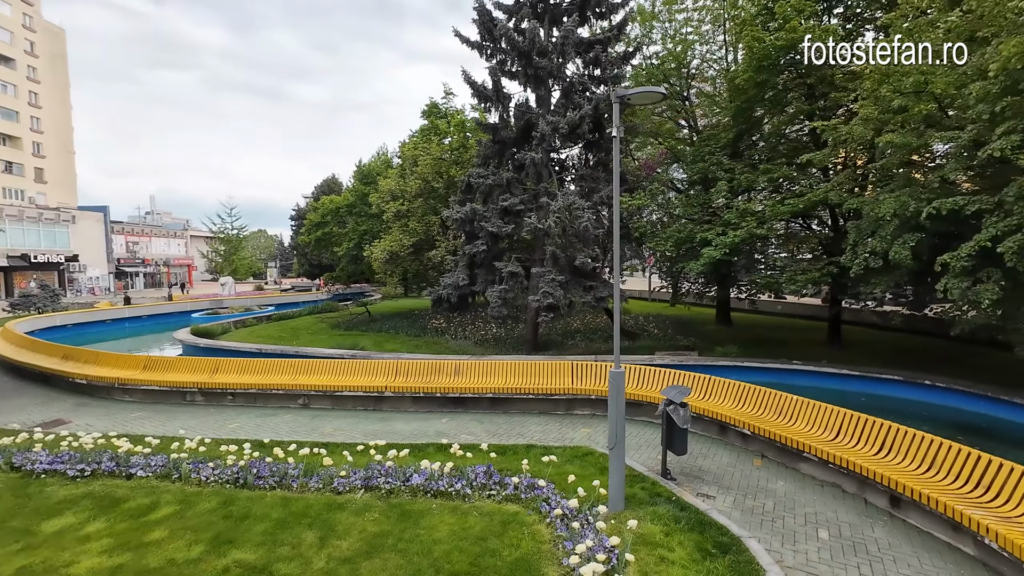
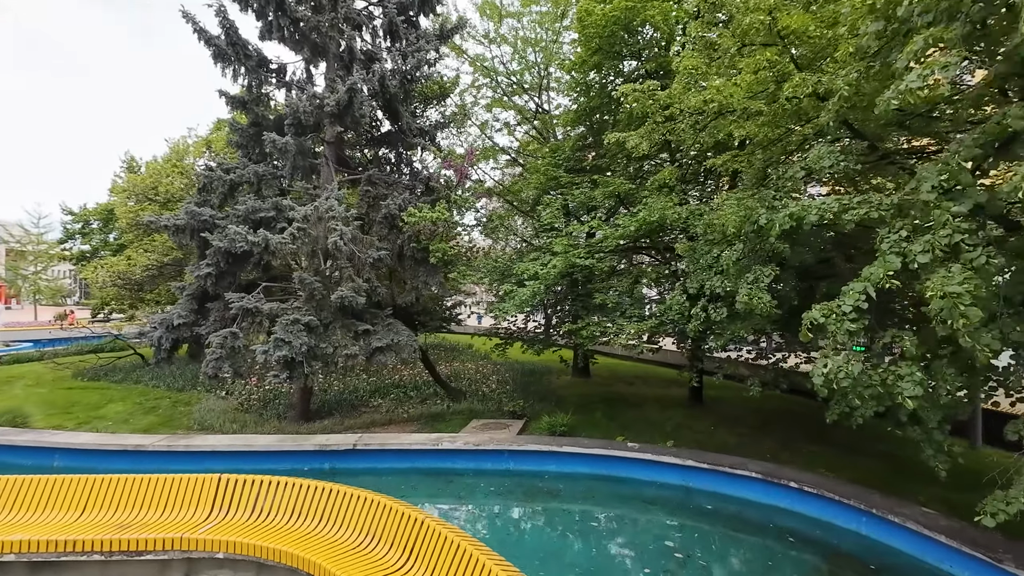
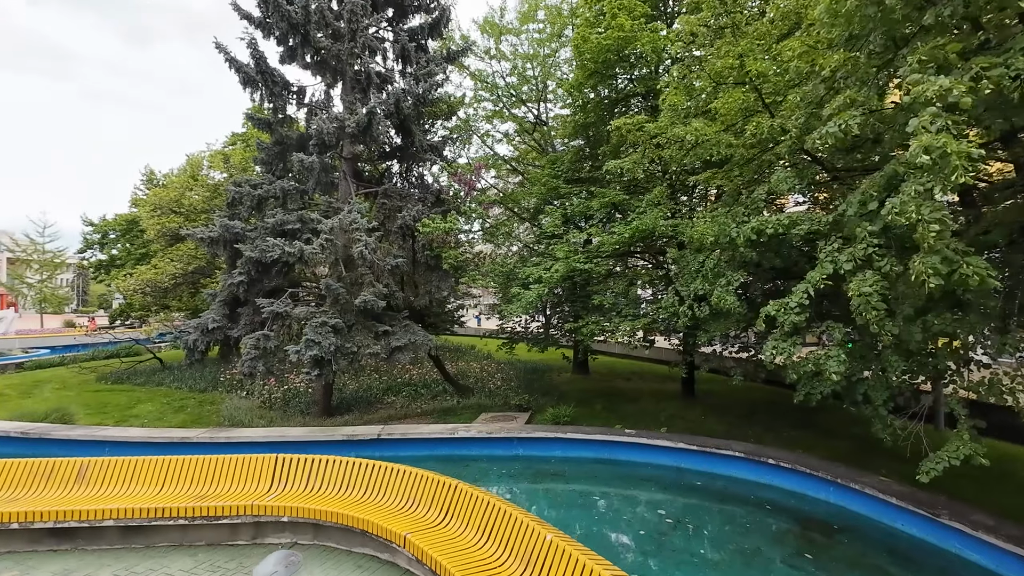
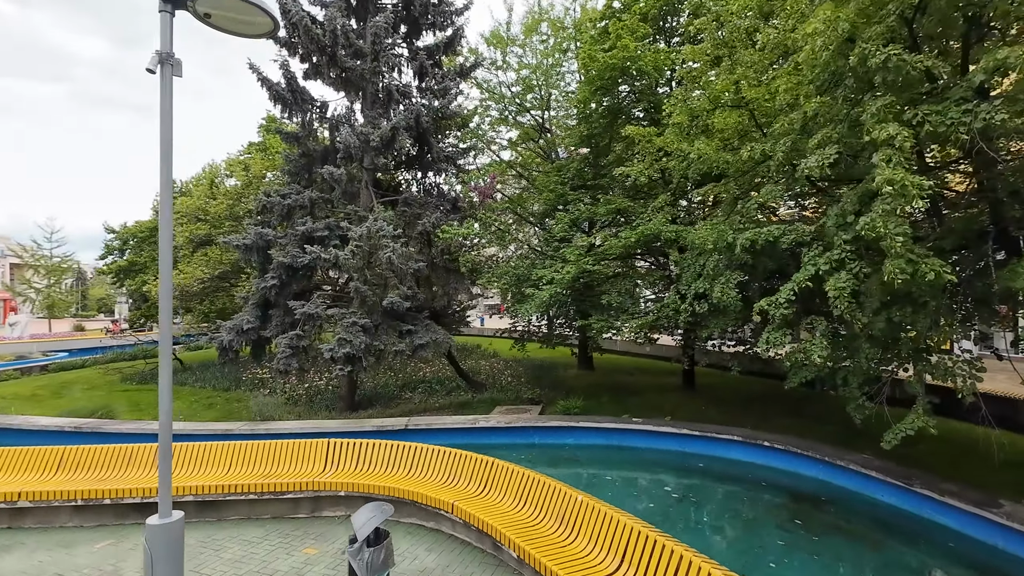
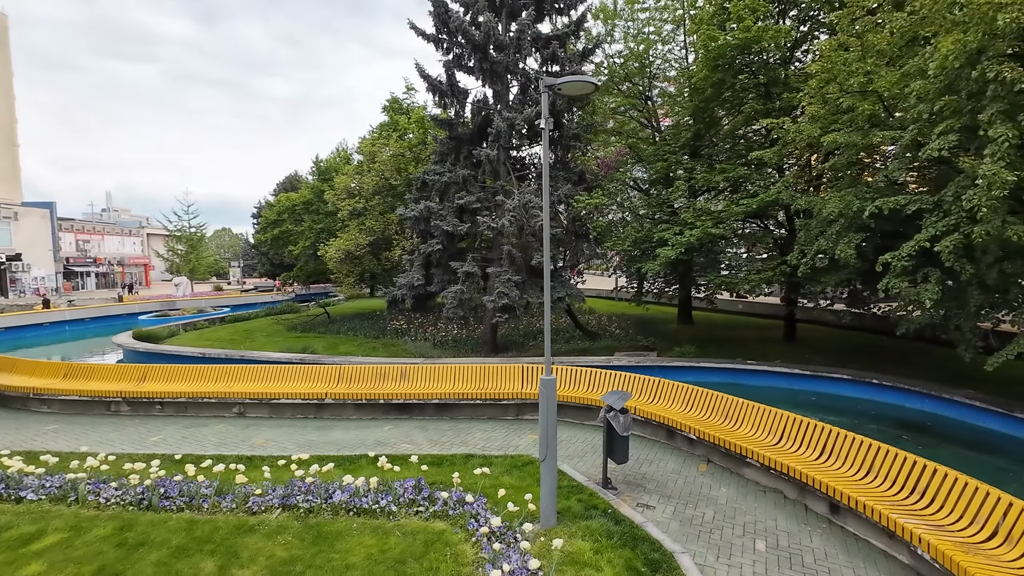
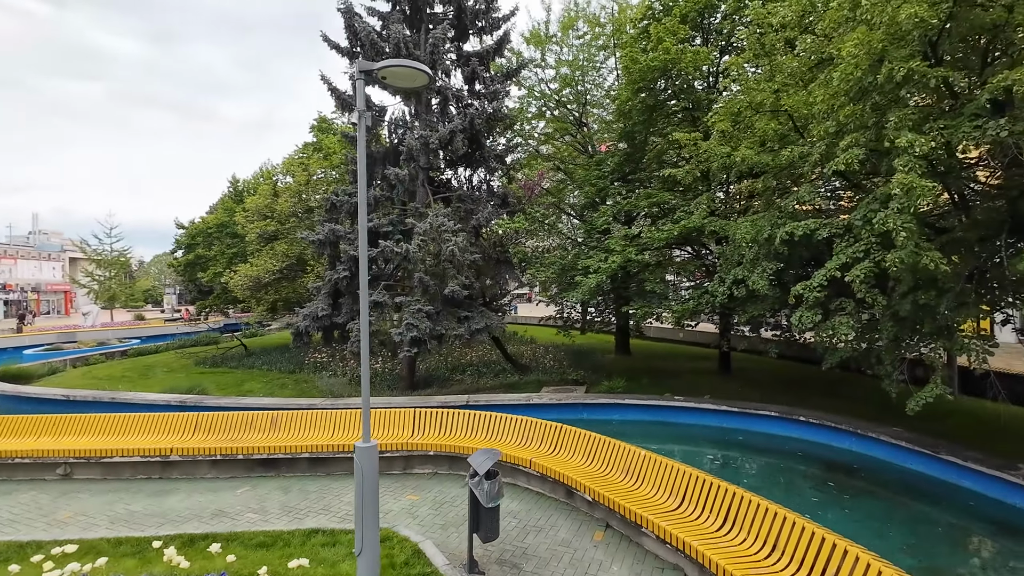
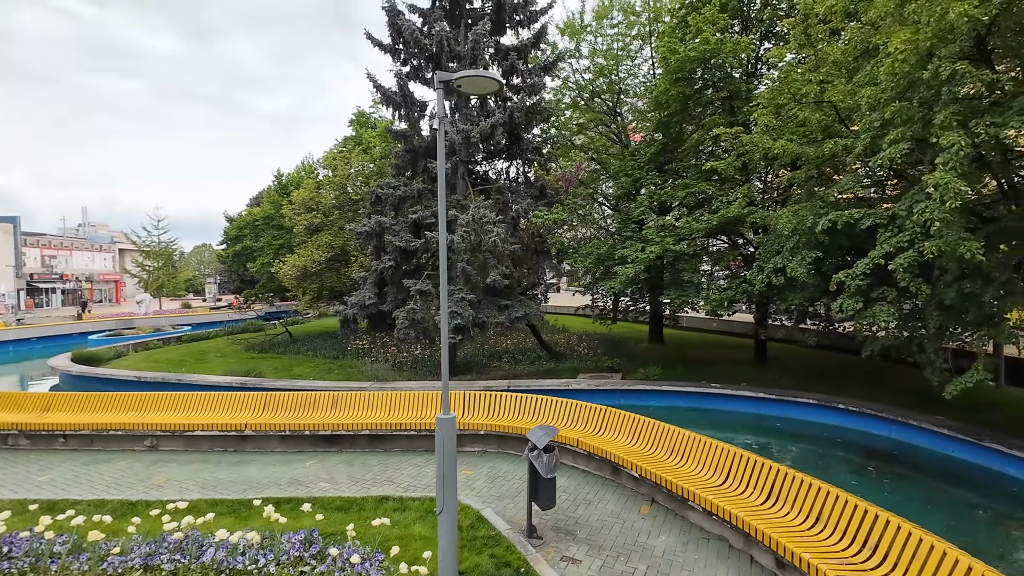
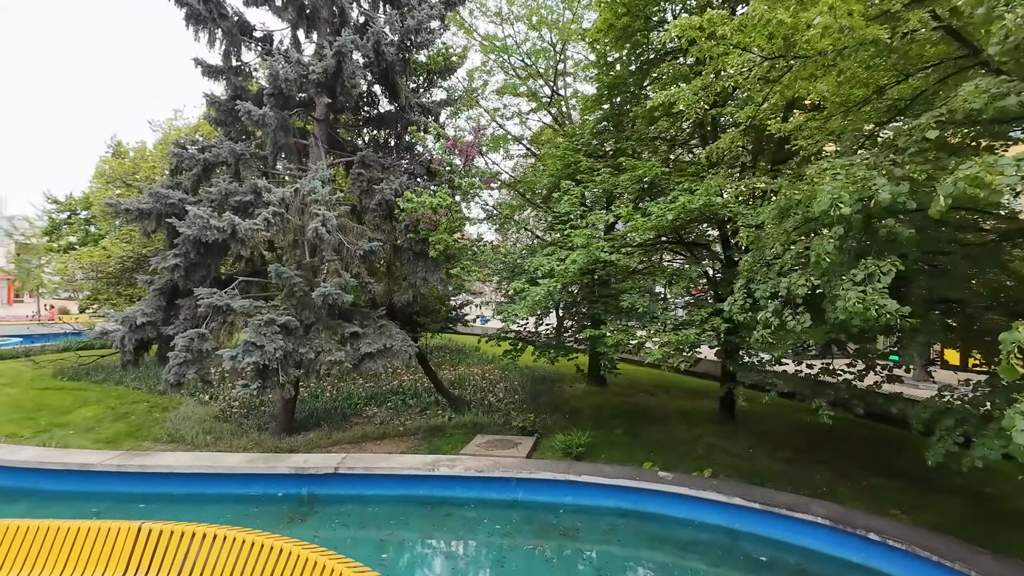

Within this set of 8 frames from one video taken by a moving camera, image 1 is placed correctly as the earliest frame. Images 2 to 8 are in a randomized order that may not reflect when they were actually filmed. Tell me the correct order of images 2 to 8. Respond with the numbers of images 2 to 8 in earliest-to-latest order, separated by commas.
5, 7, 6, 4, 3, 2, 8
